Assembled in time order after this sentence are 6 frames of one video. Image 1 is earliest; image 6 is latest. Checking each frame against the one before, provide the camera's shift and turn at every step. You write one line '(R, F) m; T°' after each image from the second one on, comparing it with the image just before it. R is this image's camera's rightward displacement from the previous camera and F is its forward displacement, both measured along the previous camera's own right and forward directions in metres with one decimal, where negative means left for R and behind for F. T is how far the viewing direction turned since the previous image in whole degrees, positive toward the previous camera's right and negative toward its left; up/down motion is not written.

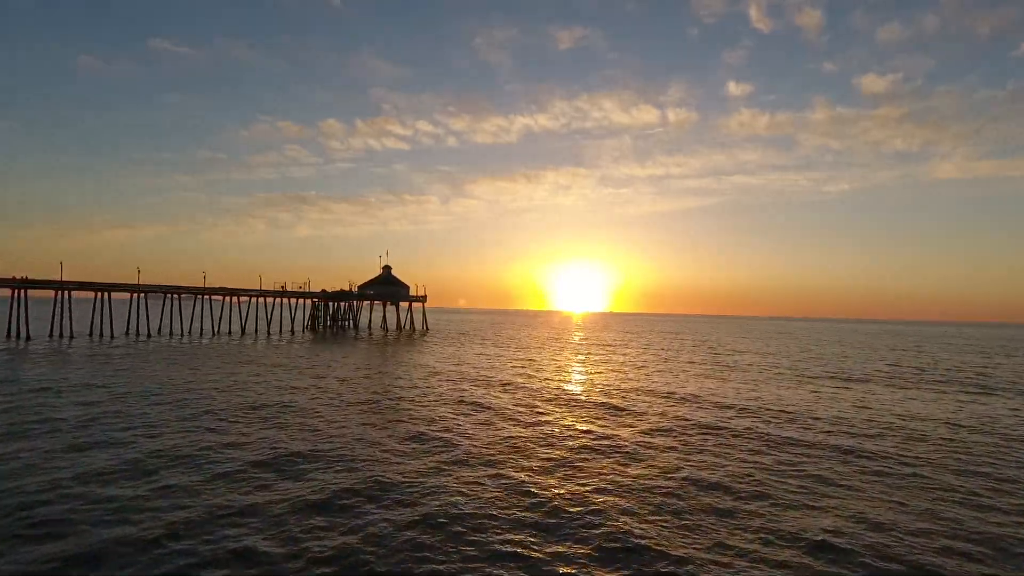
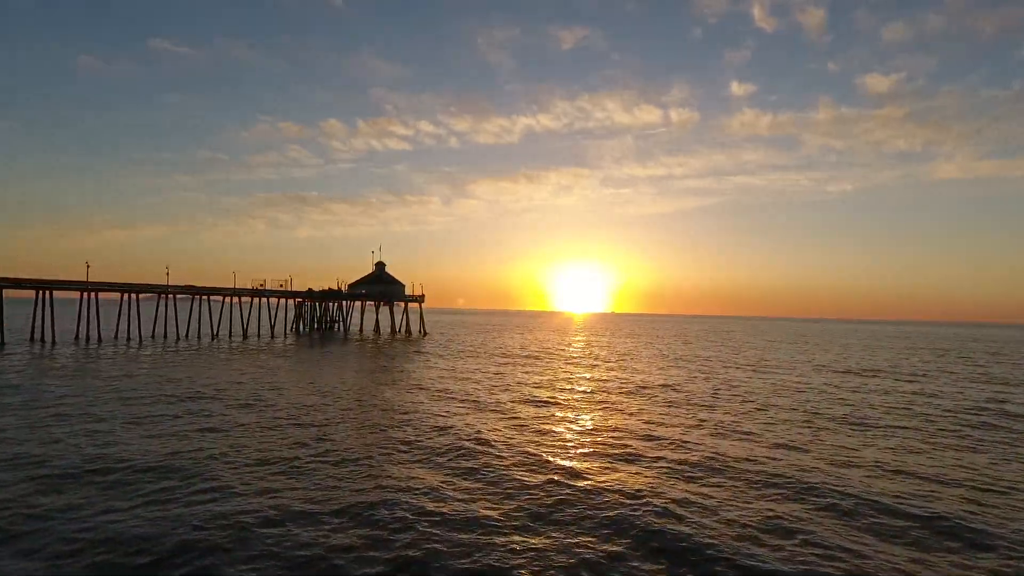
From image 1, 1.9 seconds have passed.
(+0.3, +3.2) m; 0°
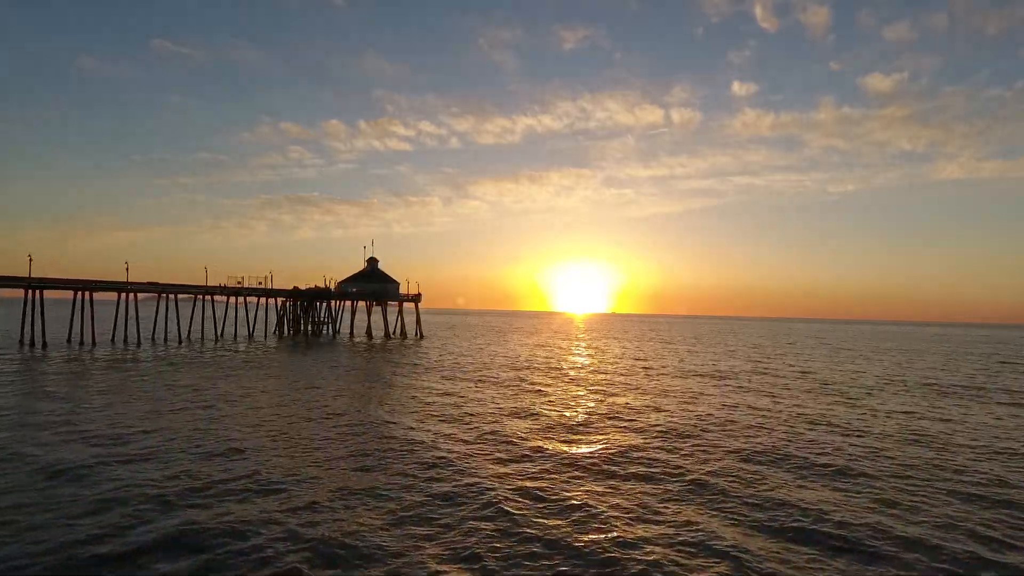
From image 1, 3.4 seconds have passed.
(+0.8, +2.8) m; 0°
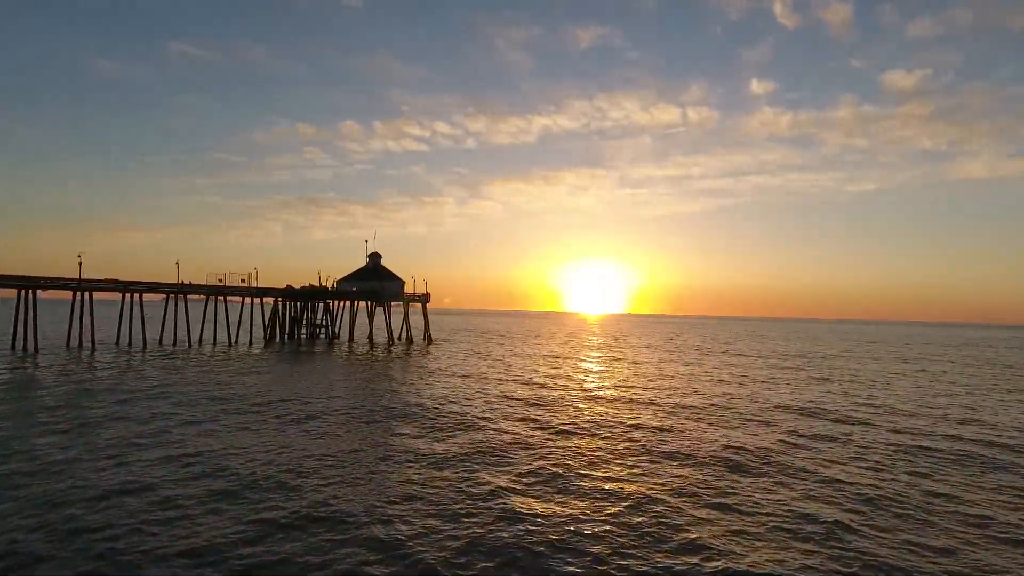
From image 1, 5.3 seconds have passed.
(-0.2, +6.0) m; -2°
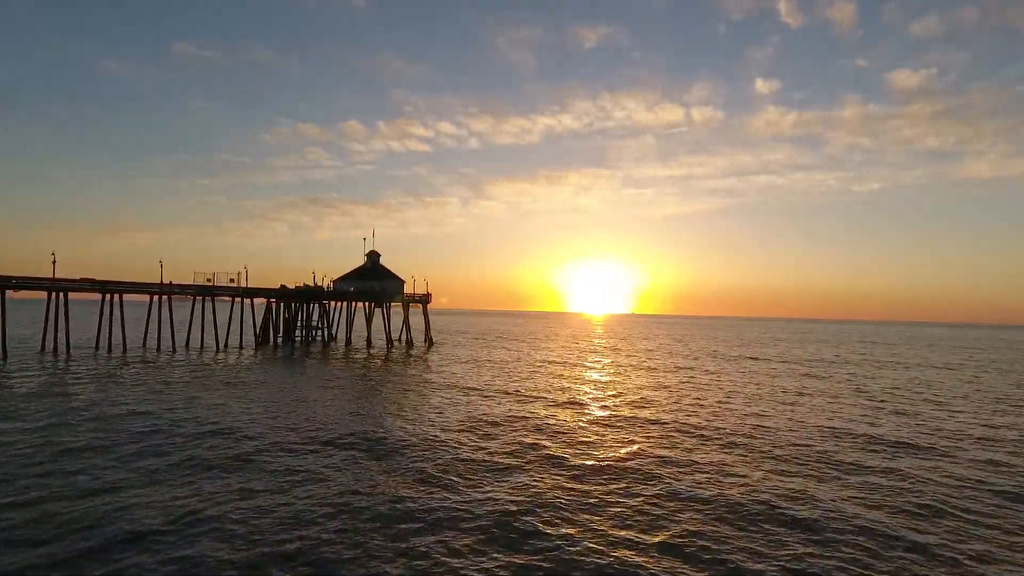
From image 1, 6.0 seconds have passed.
(-0.1, +2.3) m; 0°
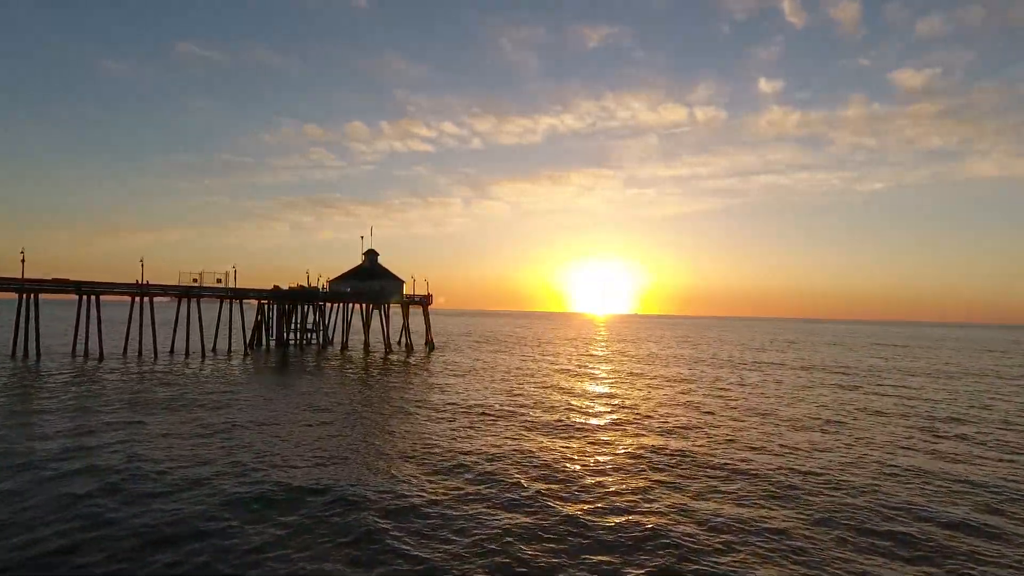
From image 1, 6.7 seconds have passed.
(-0.2, +2.4) m; 0°
